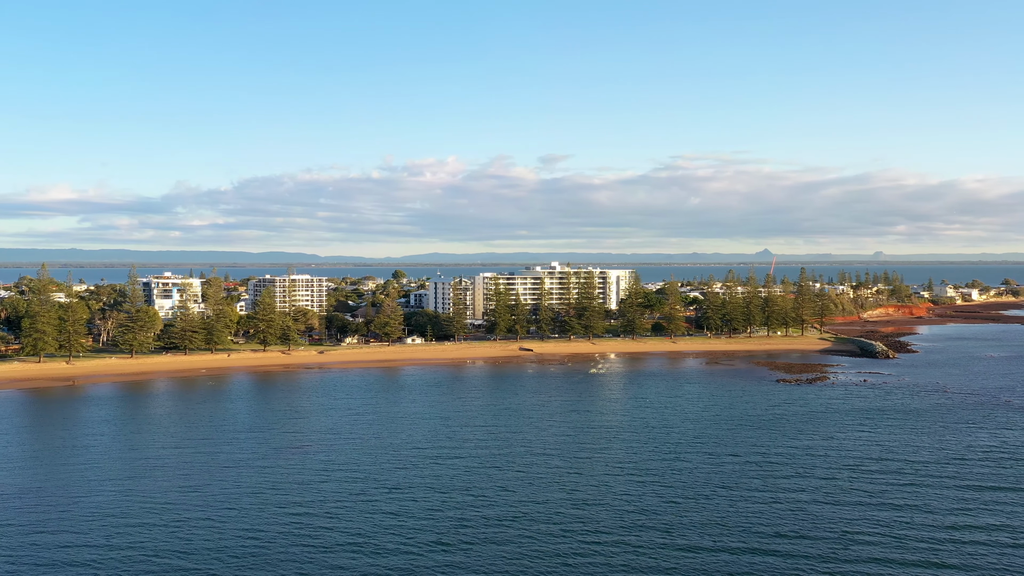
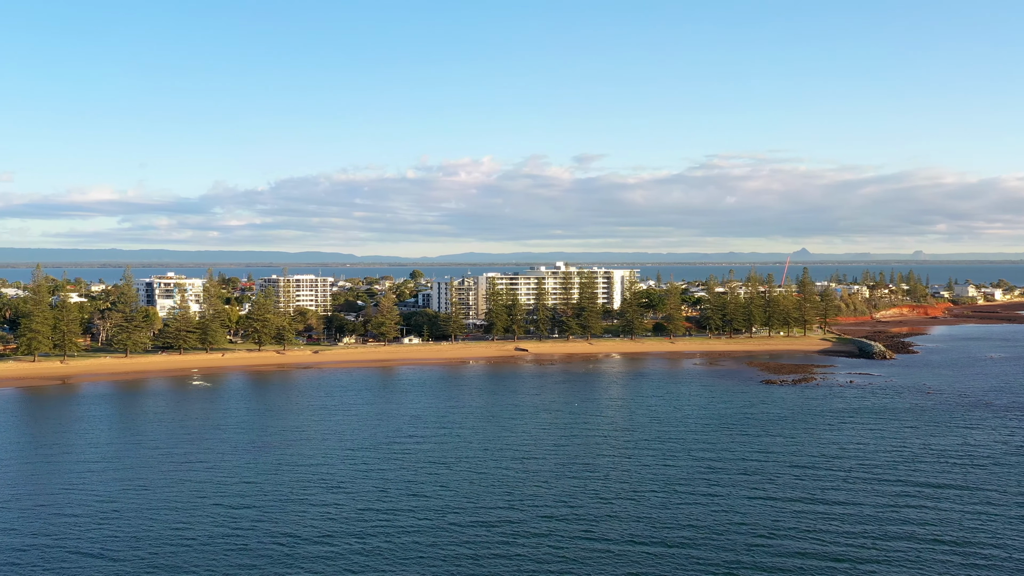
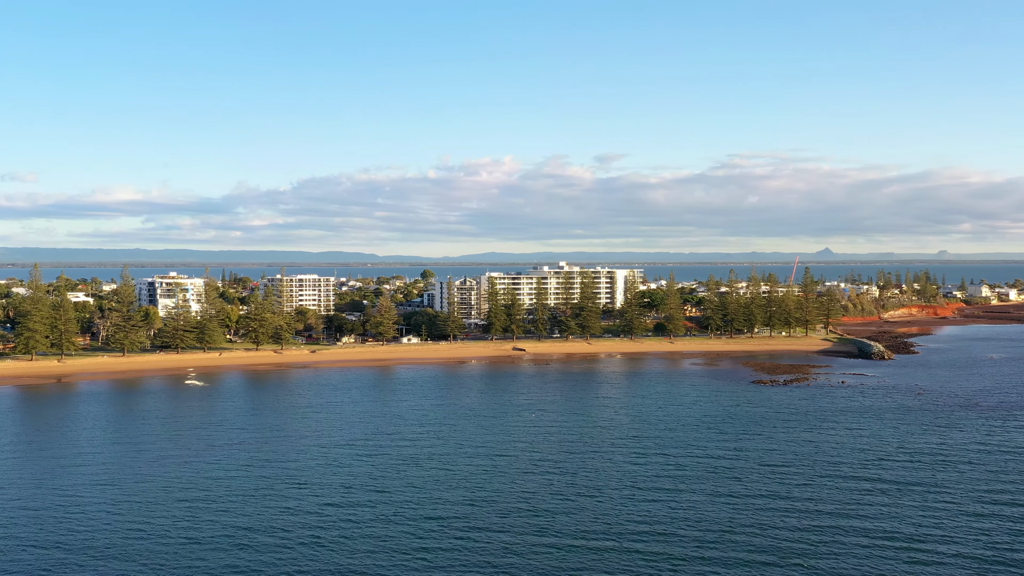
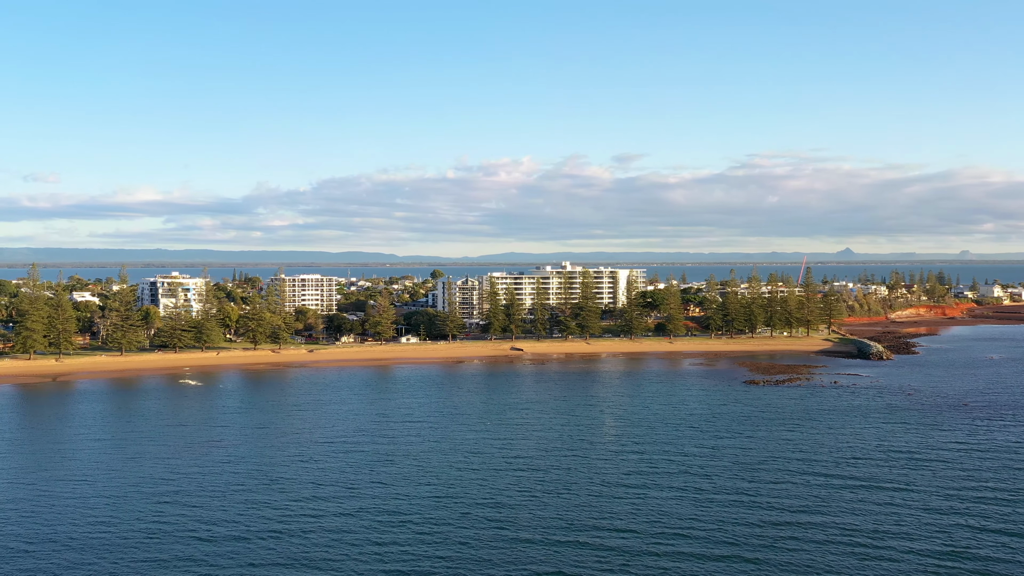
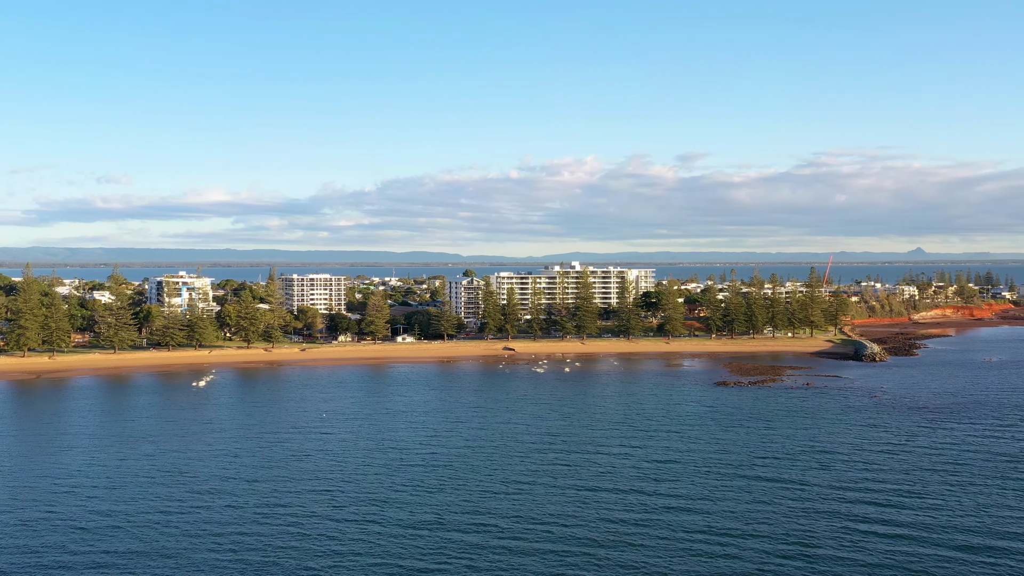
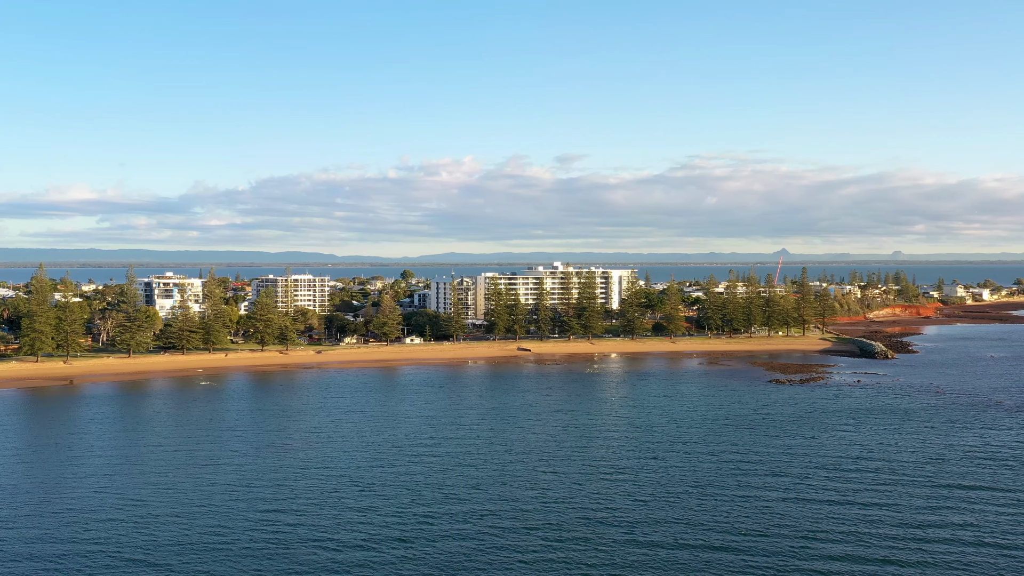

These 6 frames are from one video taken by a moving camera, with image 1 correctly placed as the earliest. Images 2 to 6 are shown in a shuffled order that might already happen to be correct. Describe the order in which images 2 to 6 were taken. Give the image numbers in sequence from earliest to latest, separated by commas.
6, 2, 3, 4, 5
